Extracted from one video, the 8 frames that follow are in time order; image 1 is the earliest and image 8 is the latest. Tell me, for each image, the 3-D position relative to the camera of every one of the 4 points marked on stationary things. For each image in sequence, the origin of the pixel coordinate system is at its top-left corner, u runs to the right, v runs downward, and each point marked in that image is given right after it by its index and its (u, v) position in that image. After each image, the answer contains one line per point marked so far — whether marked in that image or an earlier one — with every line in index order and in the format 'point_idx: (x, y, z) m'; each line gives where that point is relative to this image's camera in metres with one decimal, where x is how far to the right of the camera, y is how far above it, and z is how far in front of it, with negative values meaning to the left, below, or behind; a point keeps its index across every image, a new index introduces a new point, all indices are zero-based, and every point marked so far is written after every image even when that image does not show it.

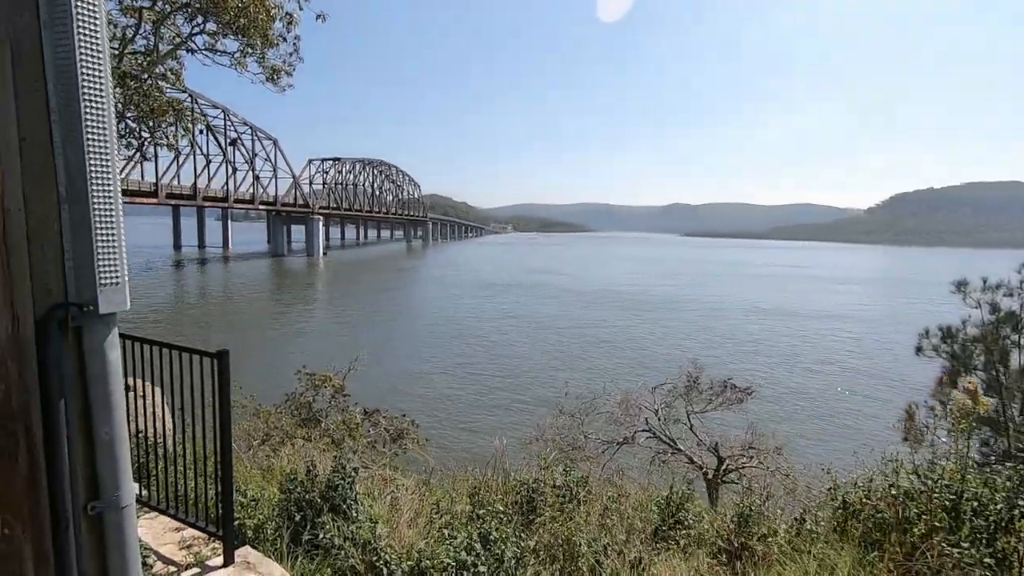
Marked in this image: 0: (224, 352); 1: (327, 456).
0: (-1.8, -0.4, +3.3) m
1: (-2.8, -2.6, +8.1) m
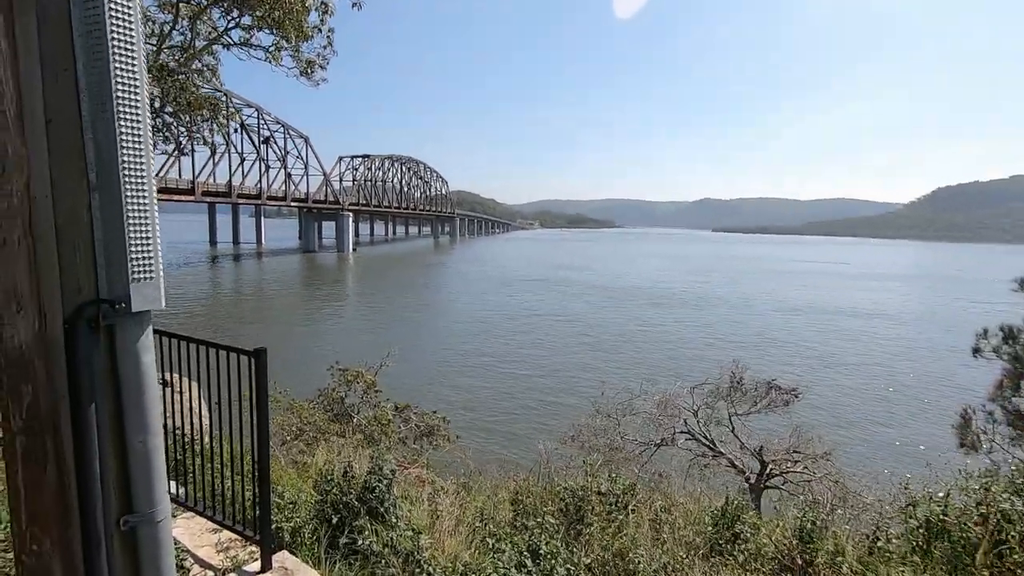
0: (-1.5, -0.4, +3.2) m
1: (-2.3, -2.6, +8.1) m
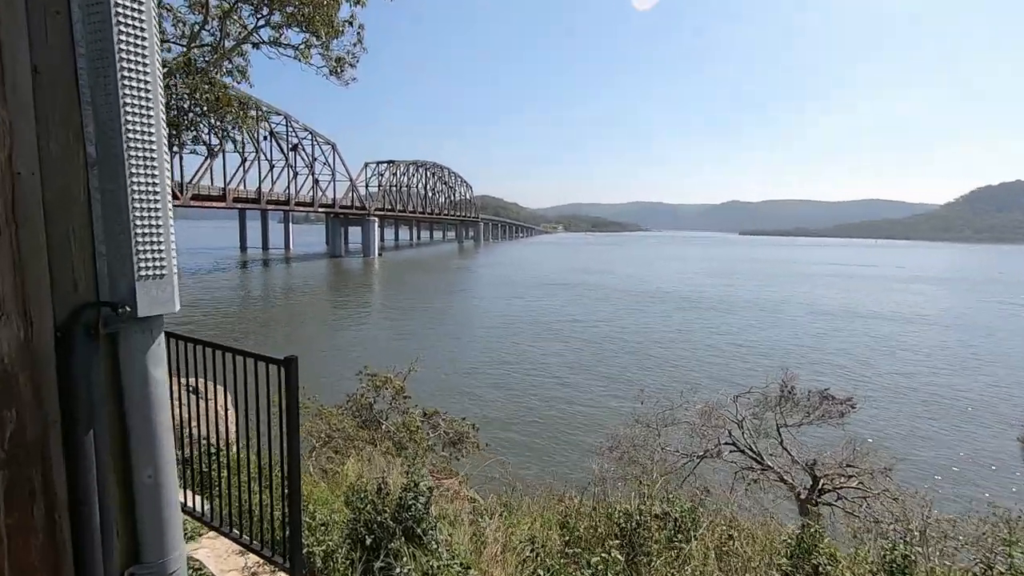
0: (-1.2, -0.4, +2.9) m
1: (-1.8, -2.6, +7.8) m
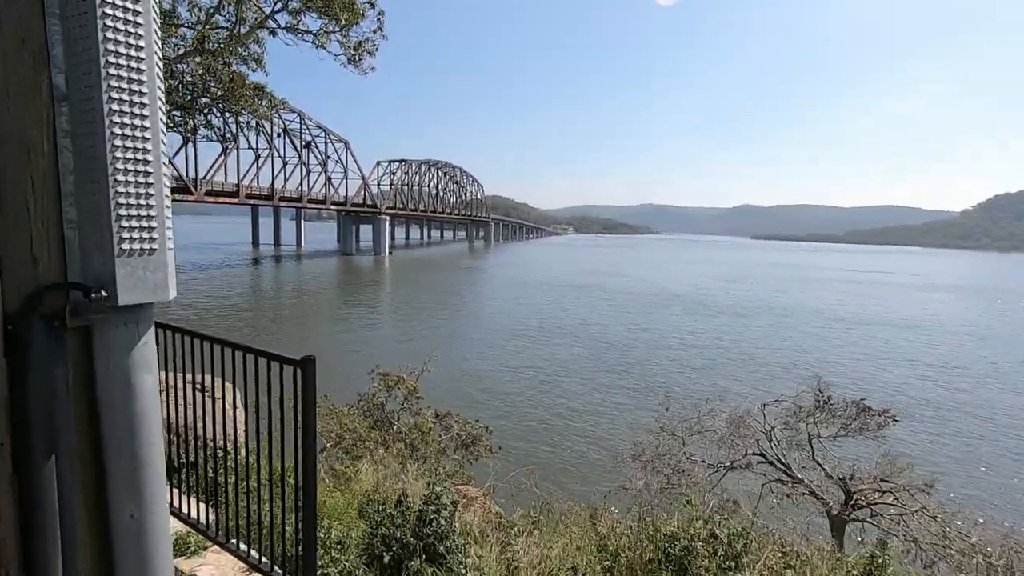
0: (-1.0, -0.3, +2.6) m
1: (-1.5, -2.6, +7.5) m
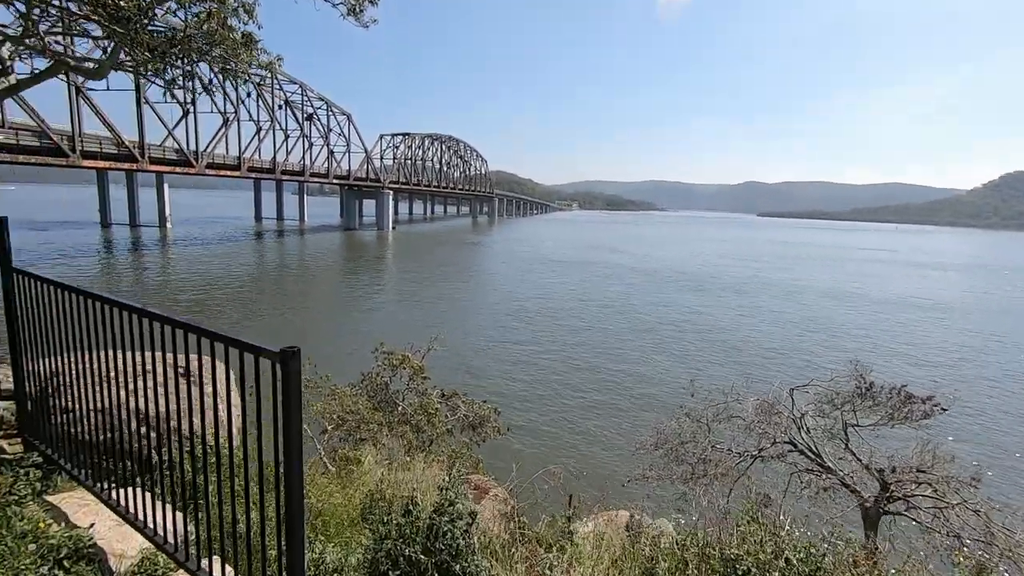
0: (-0.8, -0.2, +2.1) m
1: (-1.4, -2.2, +7.1) m
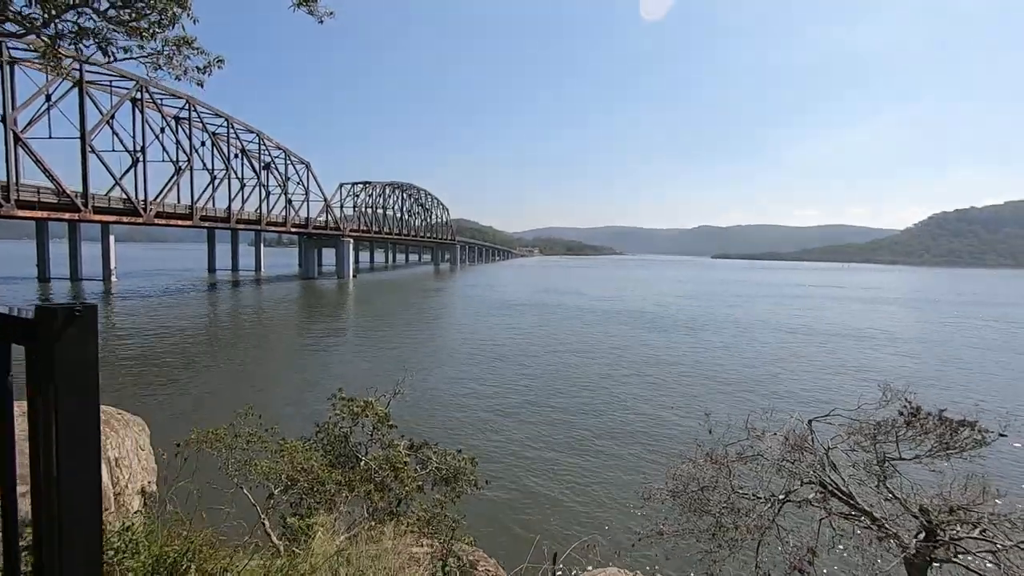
0: (-0.7, -0.1, +0.9) m
1: (-1.5, -2.5, +5.7) m
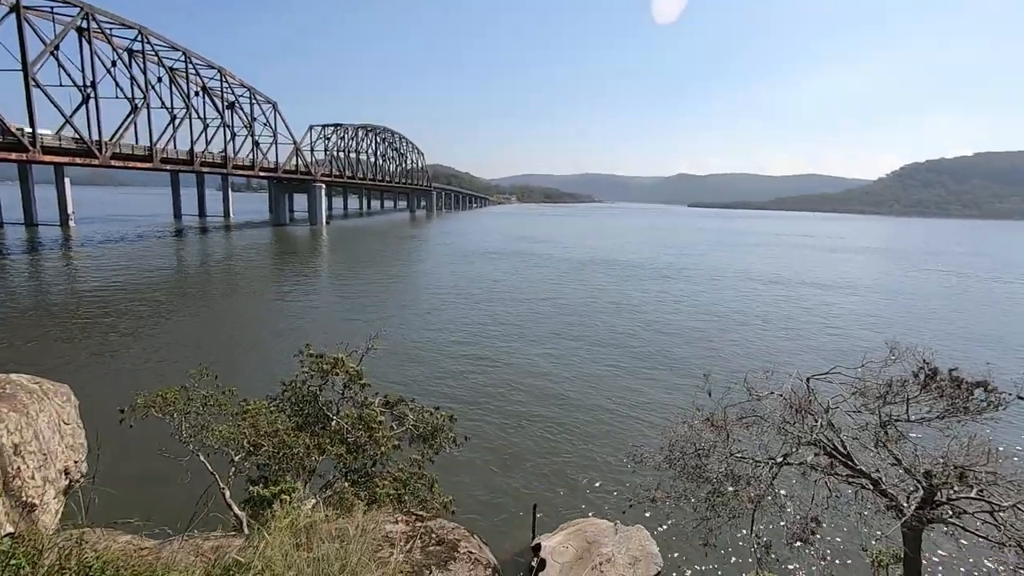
0: (-0.6, -0.1, +0.2) m
1: (-1.6, -2.0, +5.2) m
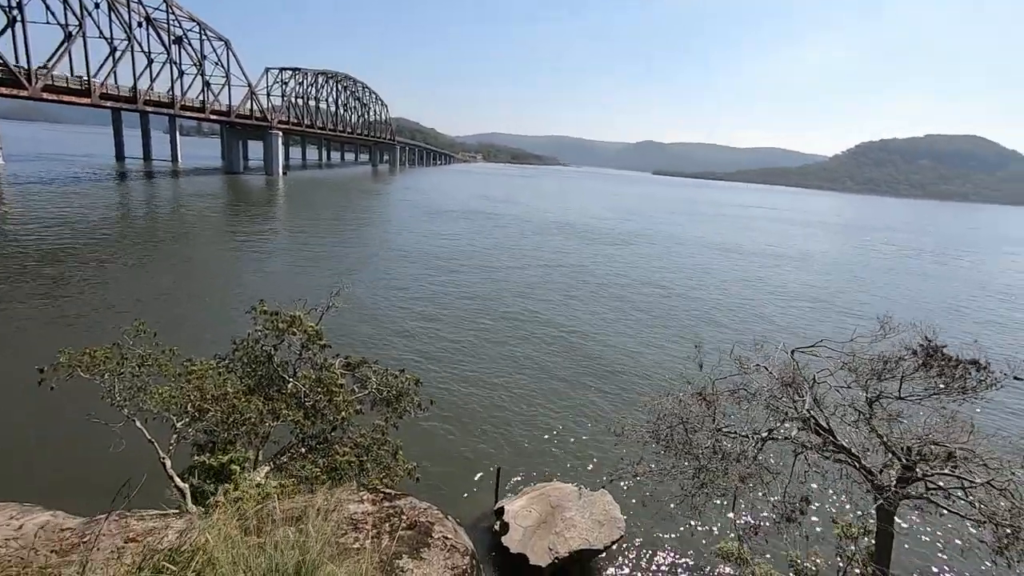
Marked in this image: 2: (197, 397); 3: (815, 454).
0: (-0.4, 0.0, -0.3) m
1: (-1.8, -1.6, +4.6) m
2: (-3.5, -1.2, +6.0) m
3: (+3.2, -1.7, +5.6) m
